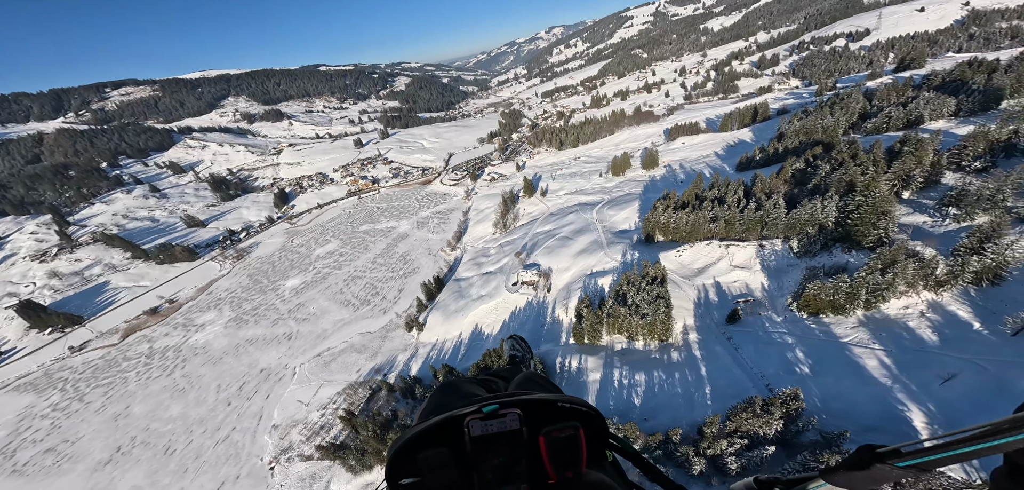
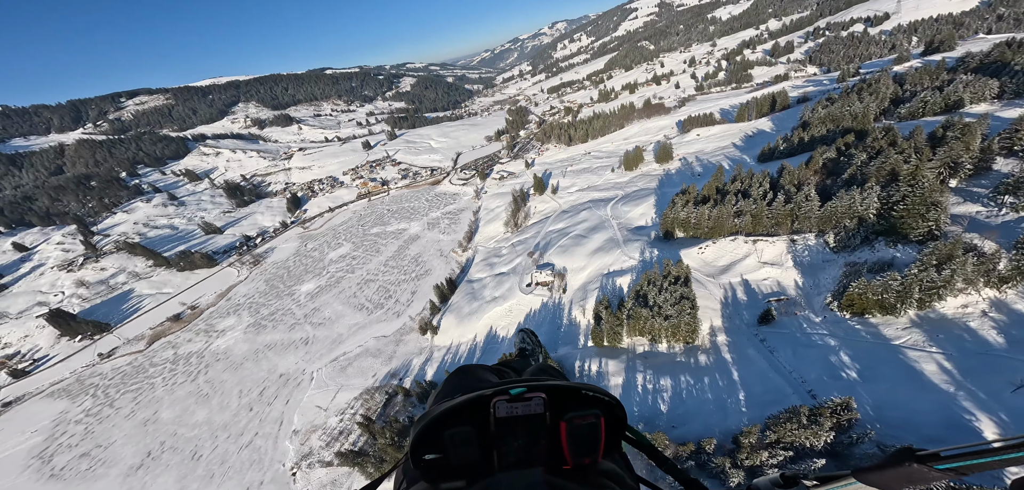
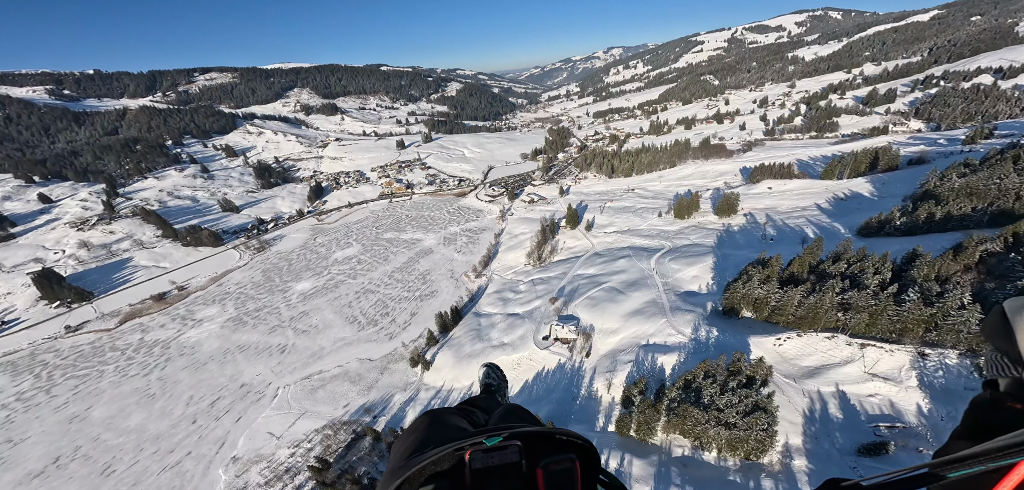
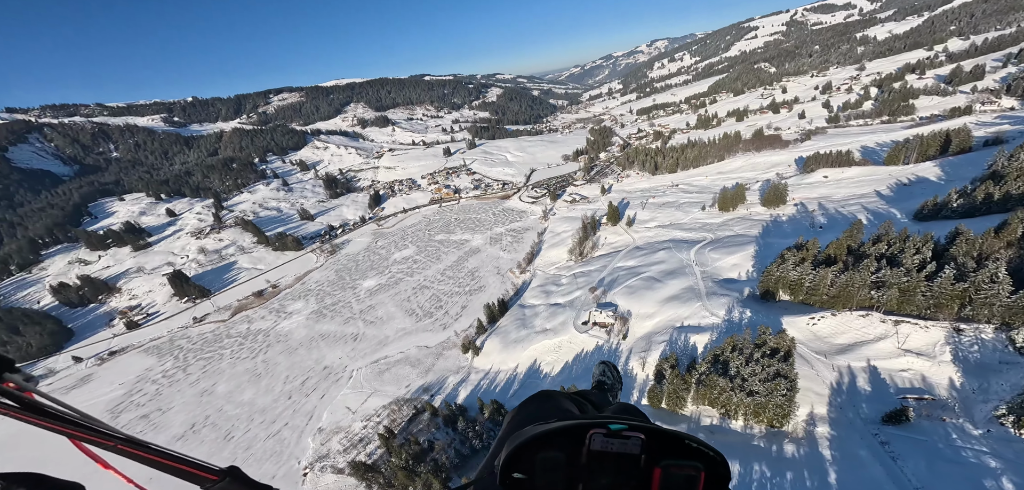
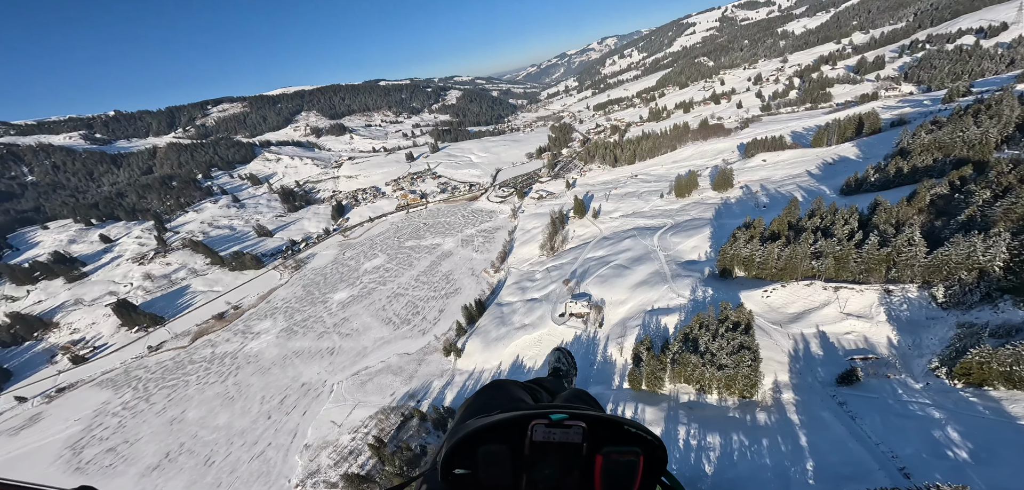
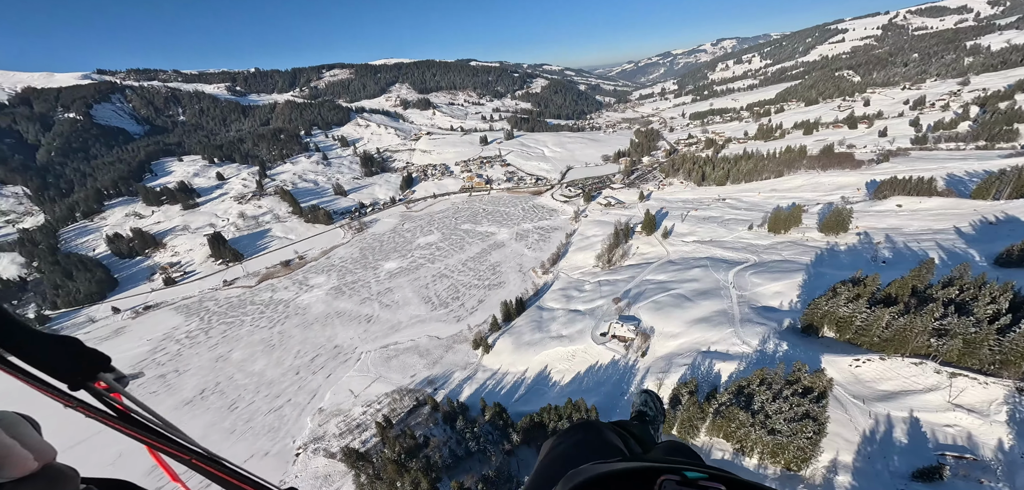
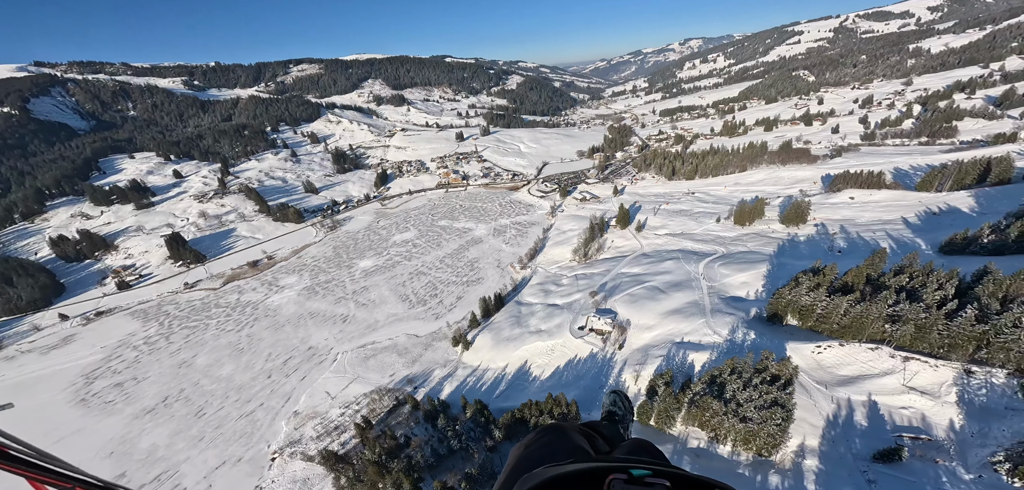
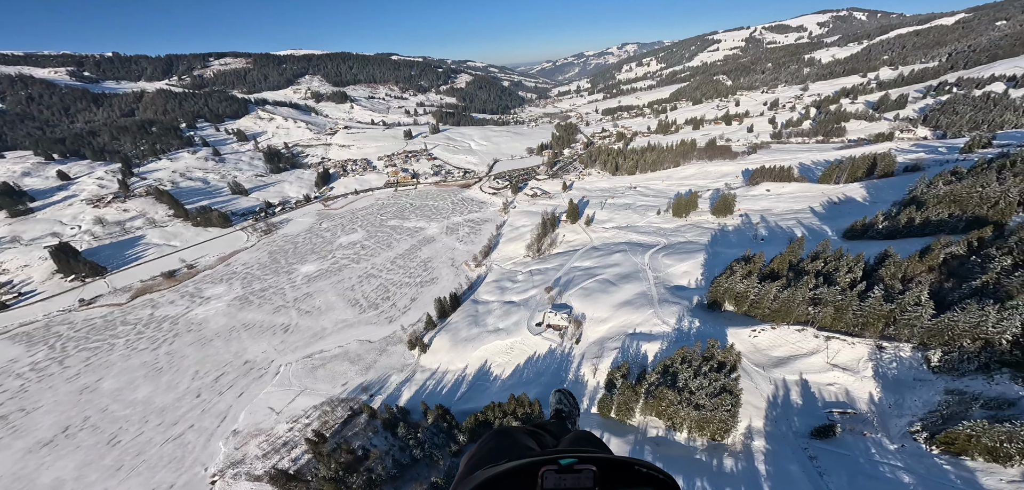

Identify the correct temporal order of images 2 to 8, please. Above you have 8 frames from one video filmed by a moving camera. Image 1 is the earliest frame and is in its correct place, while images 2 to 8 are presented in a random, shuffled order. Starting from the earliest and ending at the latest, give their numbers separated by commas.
2, 5, 4, 6, 7, 8, 3
